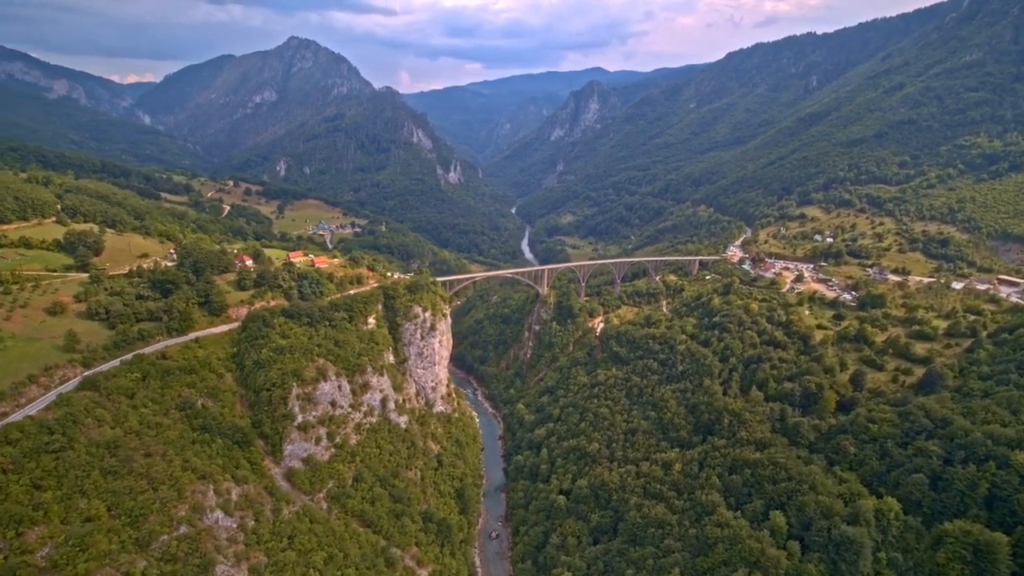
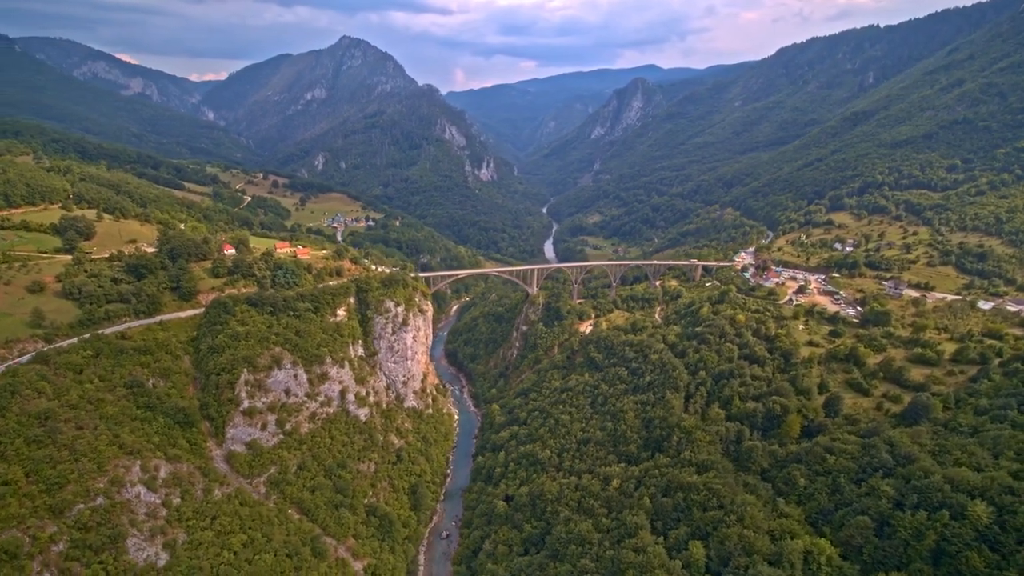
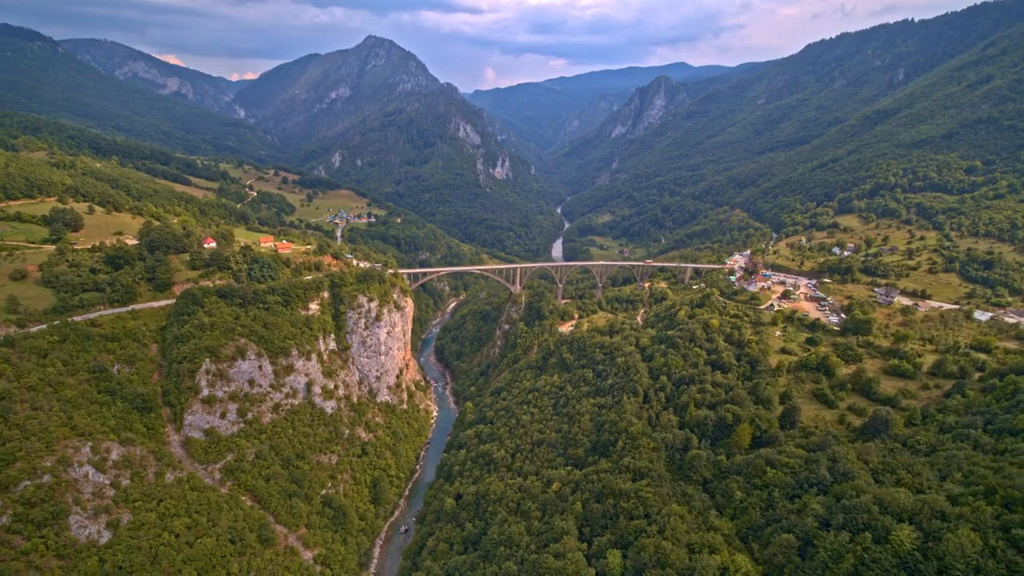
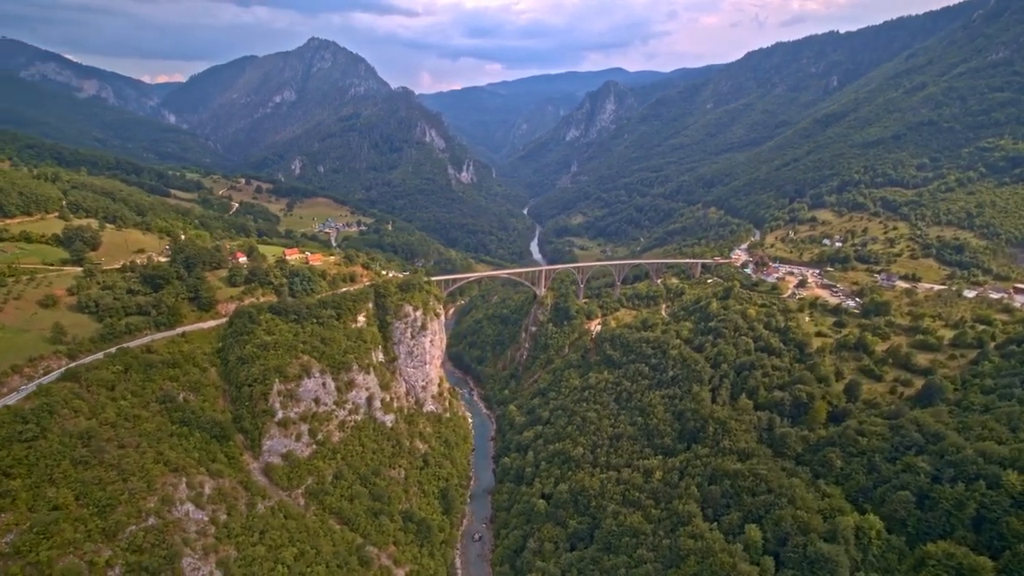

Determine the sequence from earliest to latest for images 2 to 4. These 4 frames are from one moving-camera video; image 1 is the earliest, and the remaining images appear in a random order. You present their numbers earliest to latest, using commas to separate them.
4, 2, 3
